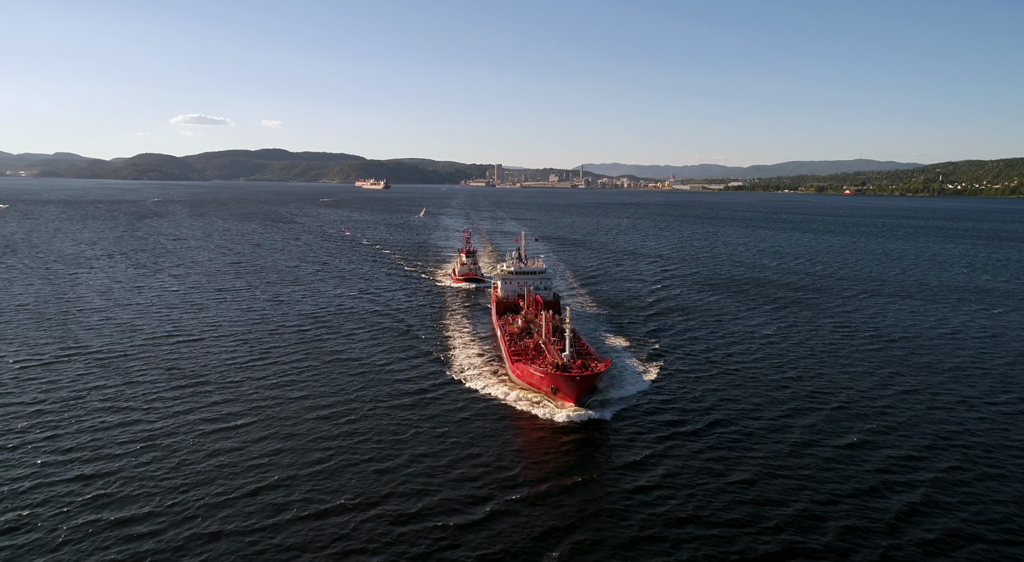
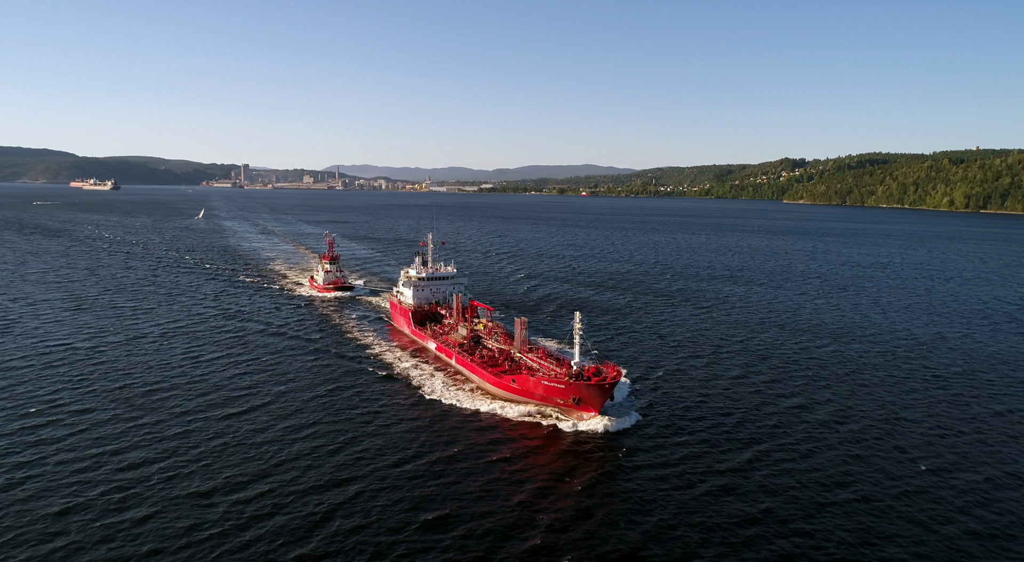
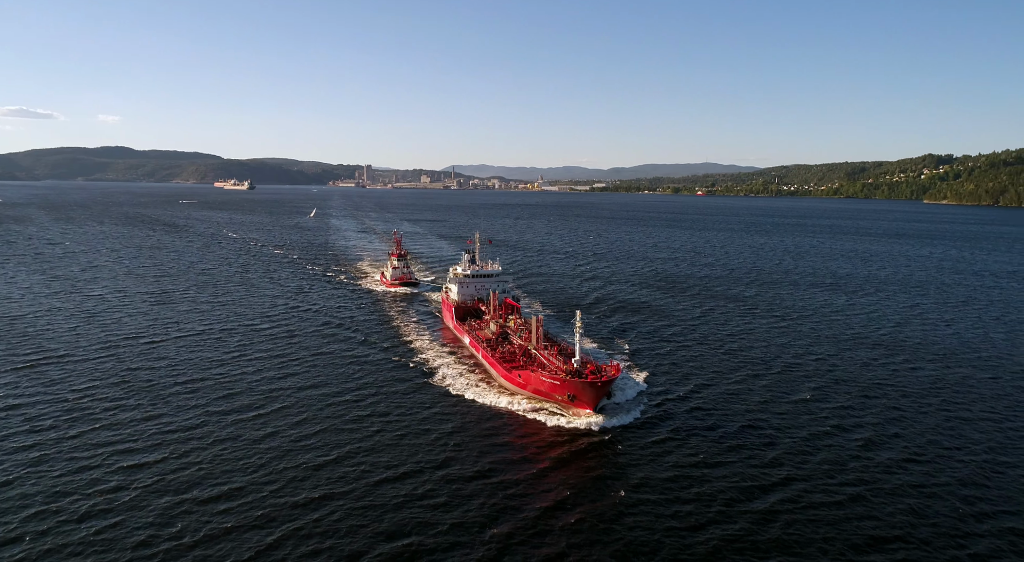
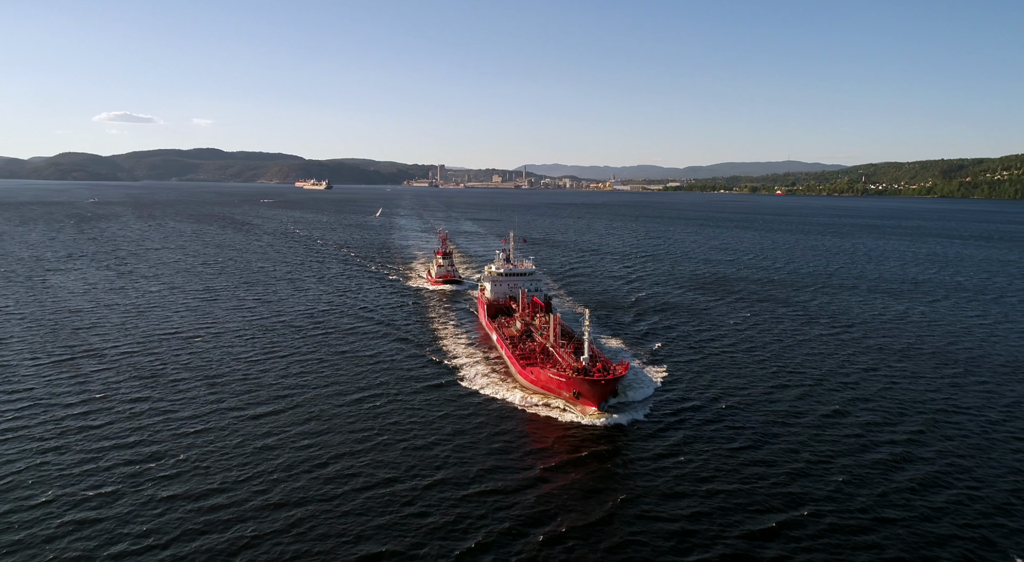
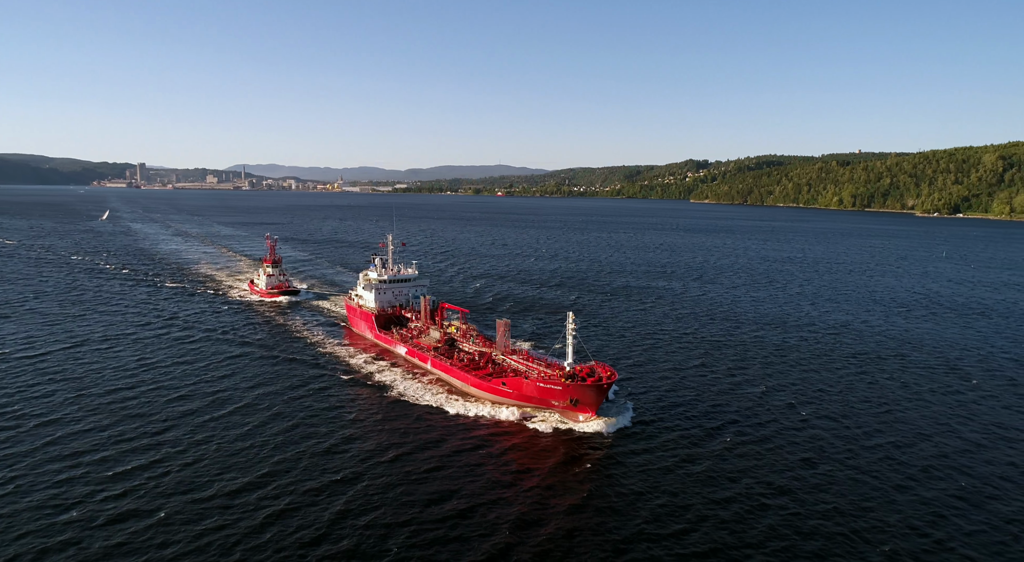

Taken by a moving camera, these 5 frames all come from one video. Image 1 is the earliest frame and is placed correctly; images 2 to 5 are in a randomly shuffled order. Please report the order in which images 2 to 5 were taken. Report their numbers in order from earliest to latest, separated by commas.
4, 3, 2, 5
